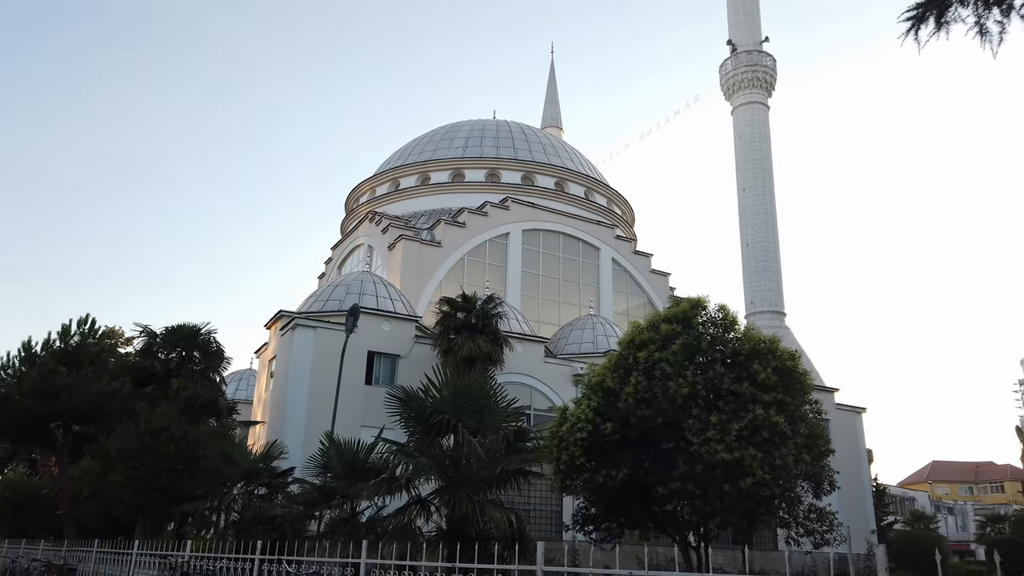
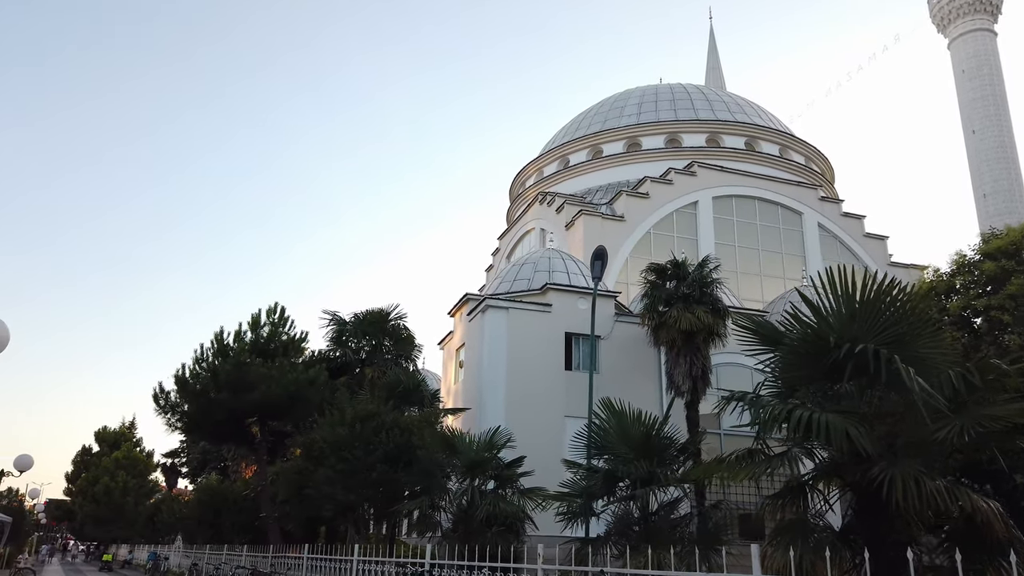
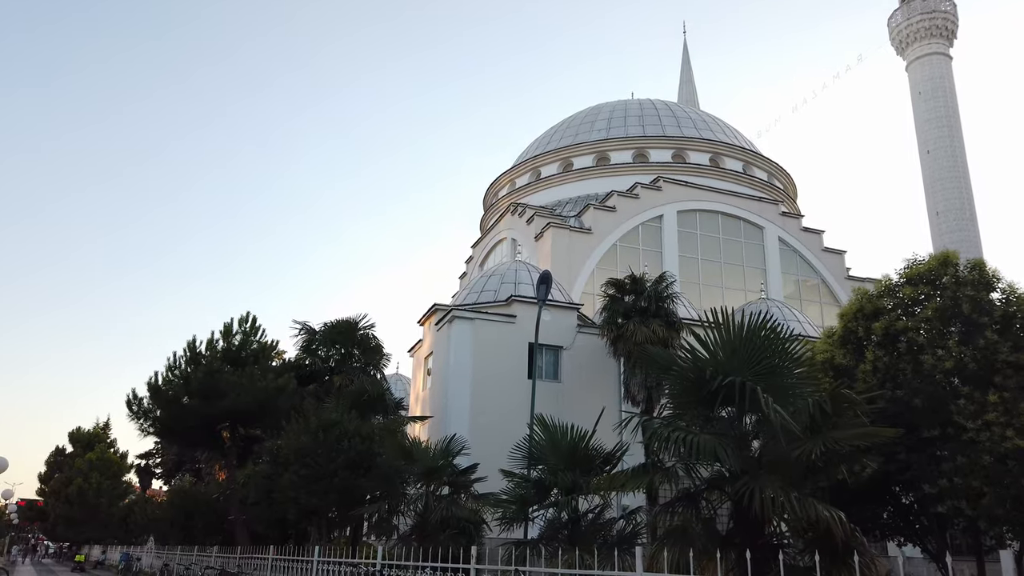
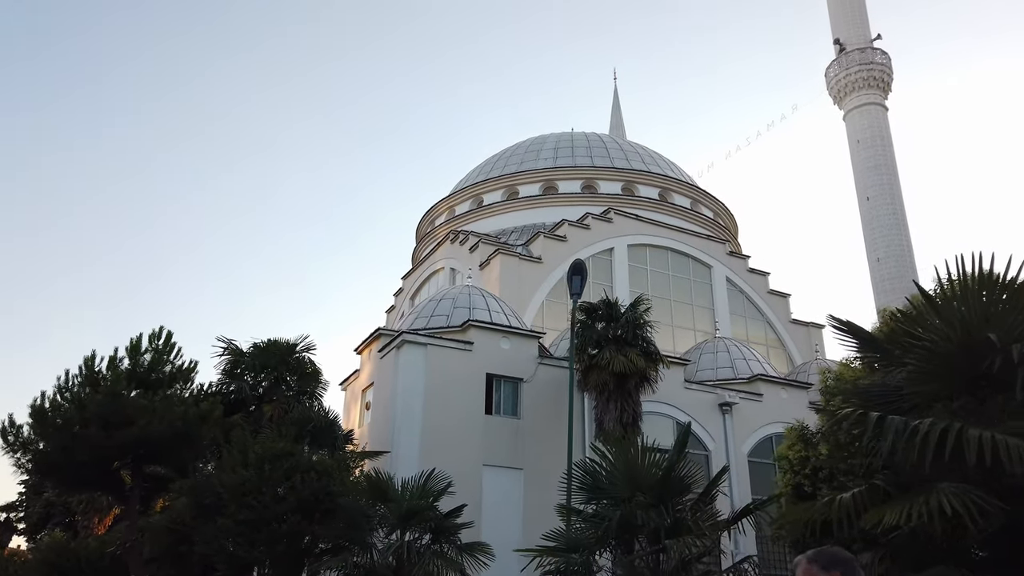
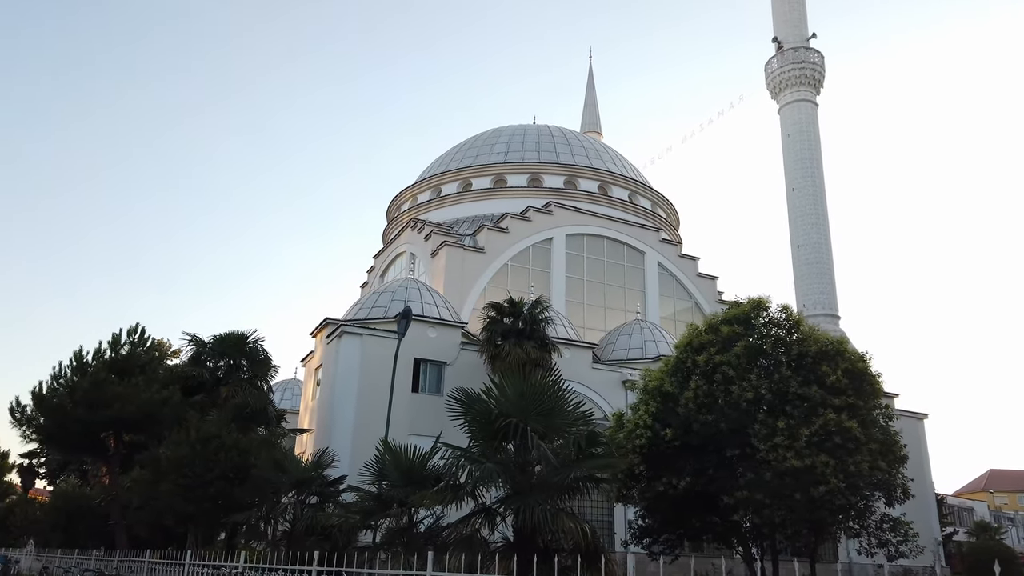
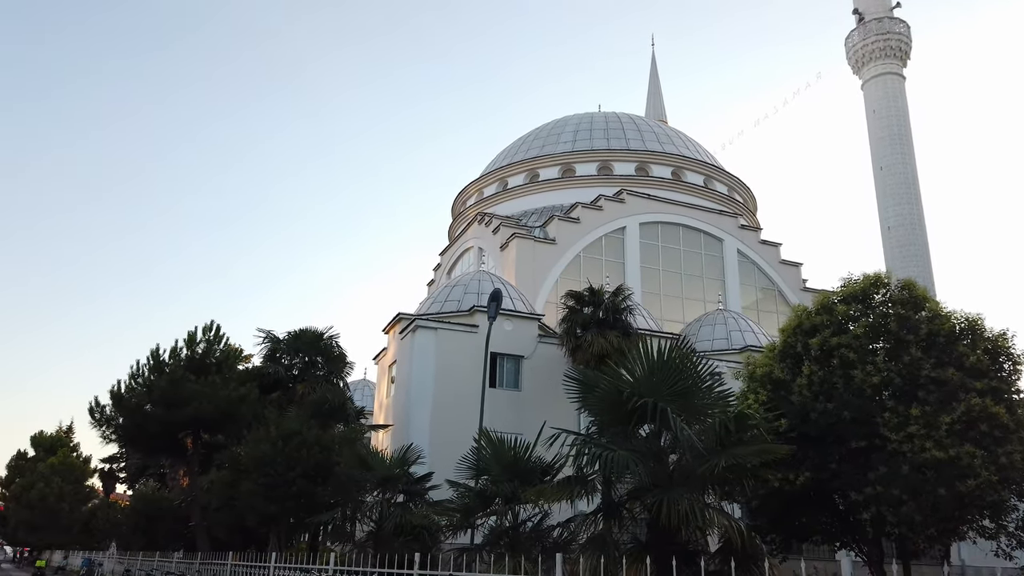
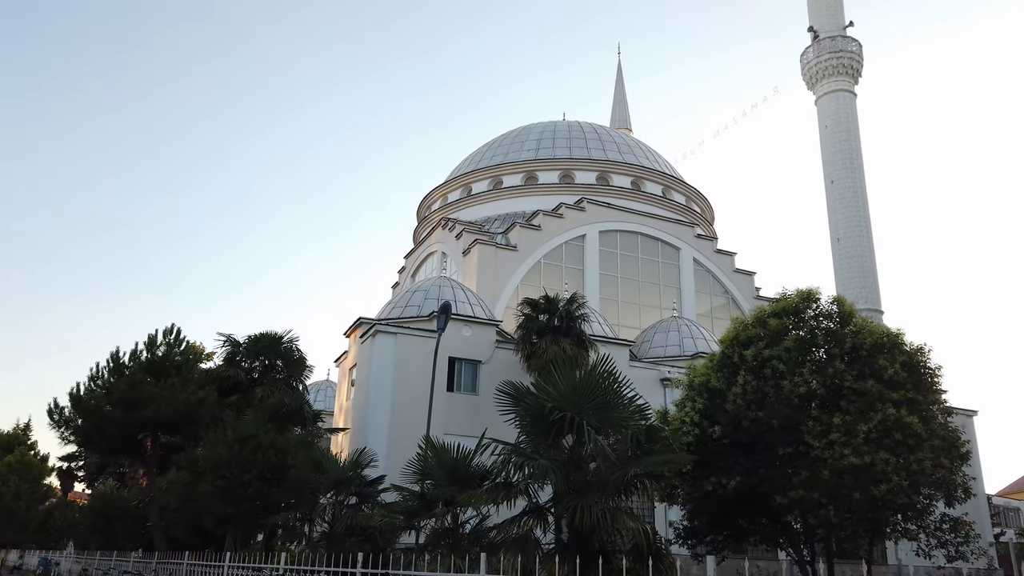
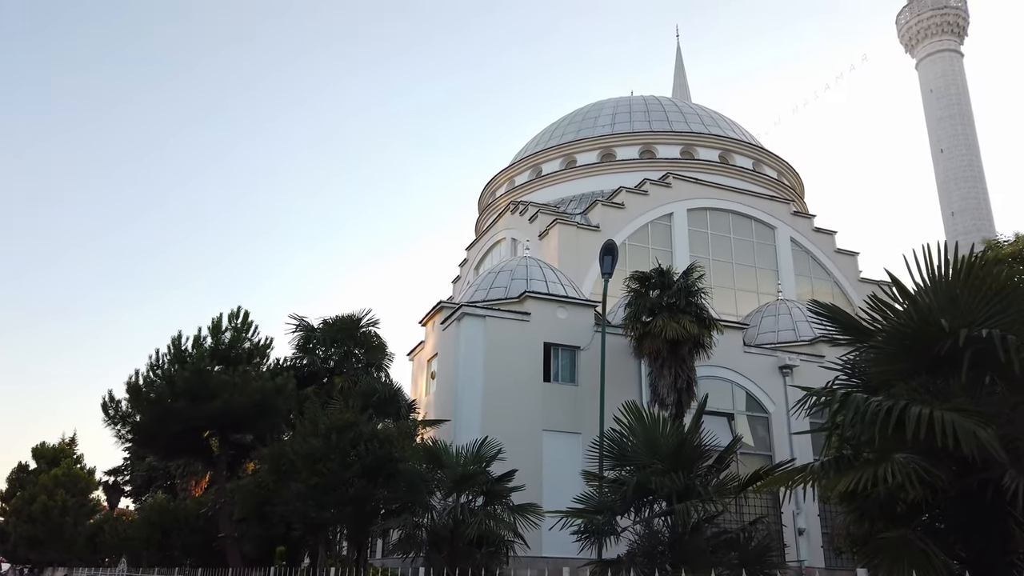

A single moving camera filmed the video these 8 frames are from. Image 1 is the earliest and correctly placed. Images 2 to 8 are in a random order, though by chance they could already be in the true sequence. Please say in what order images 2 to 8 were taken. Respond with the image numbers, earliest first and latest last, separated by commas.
5, 7, 6, 3, 2, 8, 4
